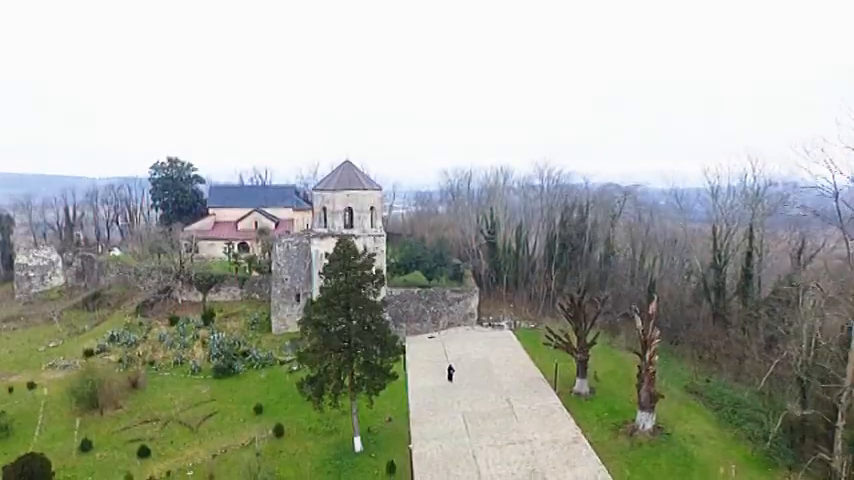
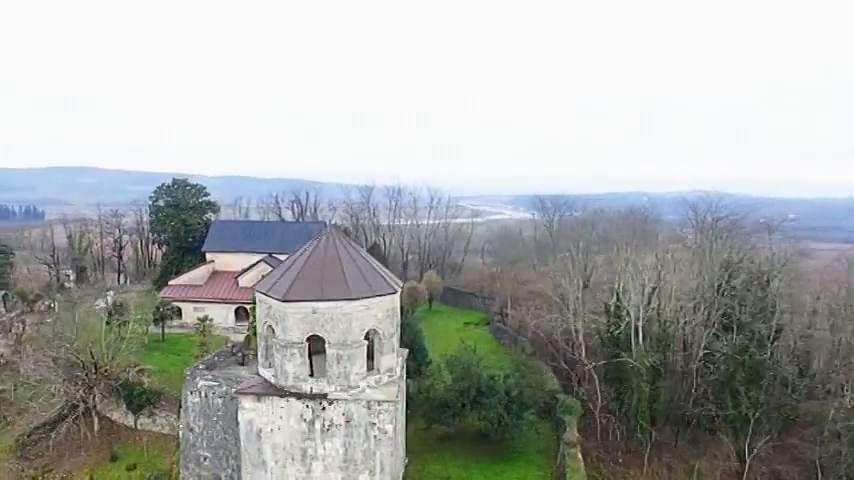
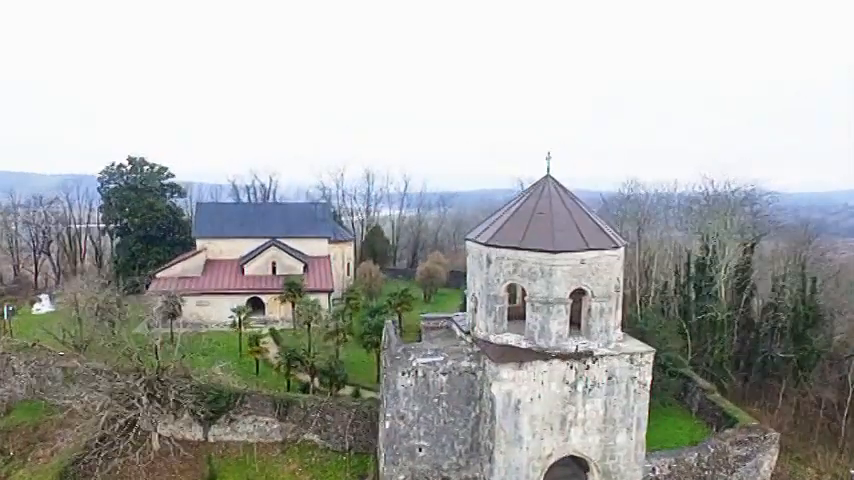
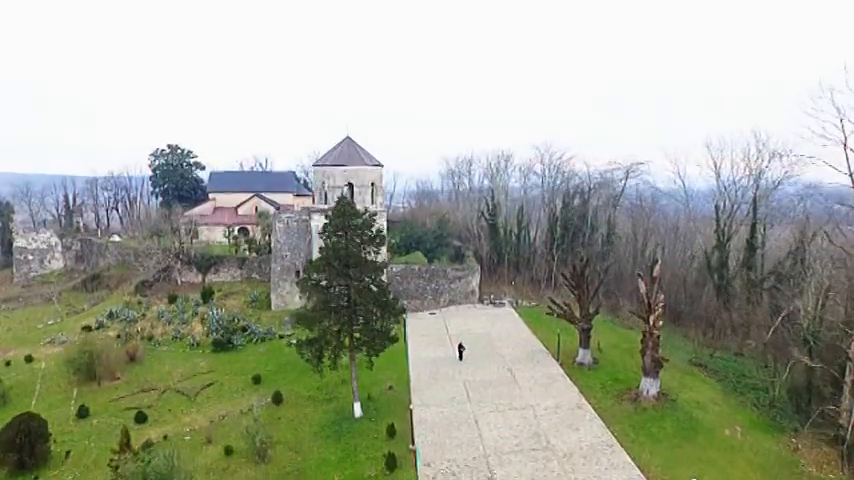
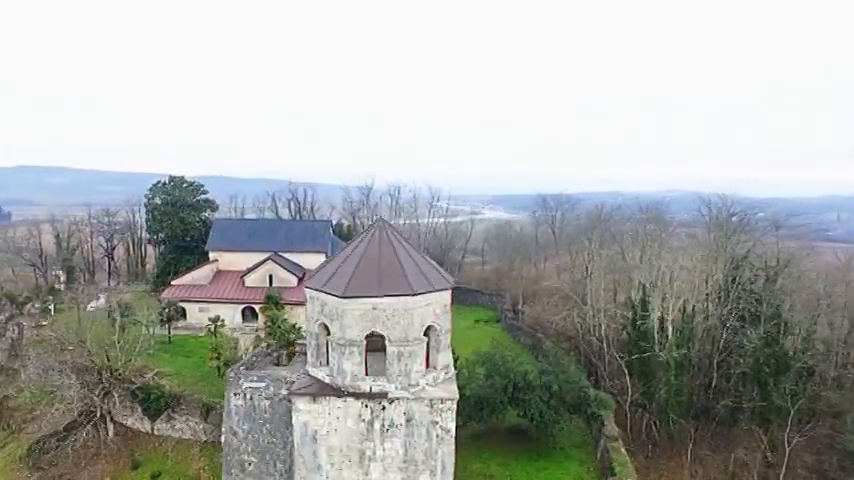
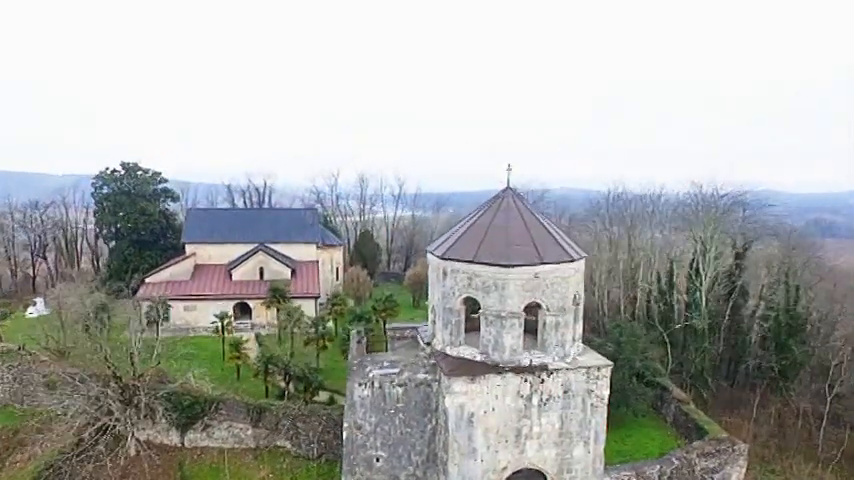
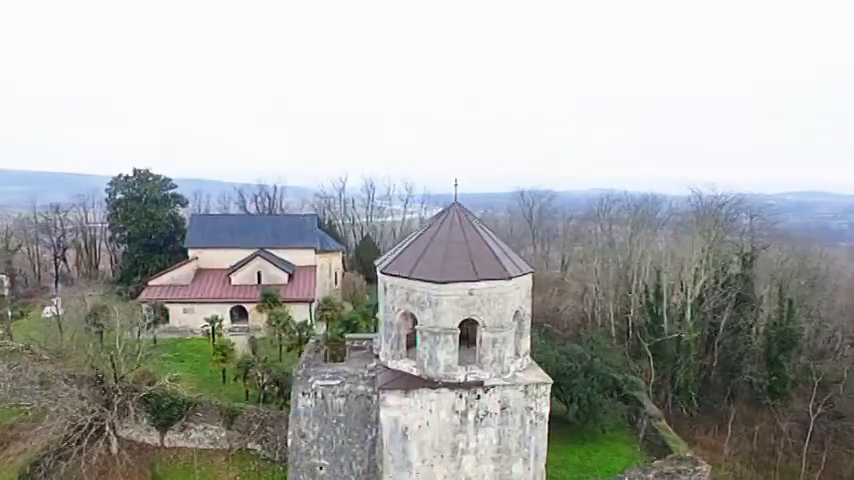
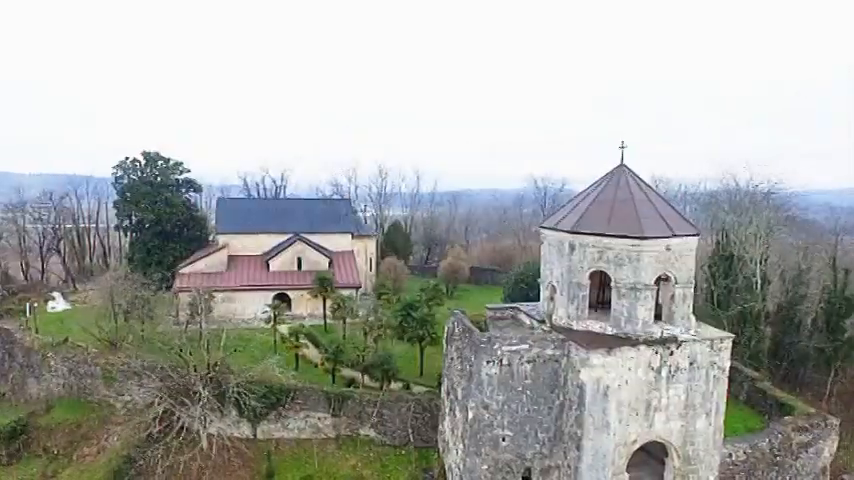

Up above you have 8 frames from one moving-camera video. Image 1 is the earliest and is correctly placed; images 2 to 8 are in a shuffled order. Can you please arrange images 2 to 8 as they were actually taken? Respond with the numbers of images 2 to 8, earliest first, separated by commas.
4, 8, 3, 6, 7, 5, 2
